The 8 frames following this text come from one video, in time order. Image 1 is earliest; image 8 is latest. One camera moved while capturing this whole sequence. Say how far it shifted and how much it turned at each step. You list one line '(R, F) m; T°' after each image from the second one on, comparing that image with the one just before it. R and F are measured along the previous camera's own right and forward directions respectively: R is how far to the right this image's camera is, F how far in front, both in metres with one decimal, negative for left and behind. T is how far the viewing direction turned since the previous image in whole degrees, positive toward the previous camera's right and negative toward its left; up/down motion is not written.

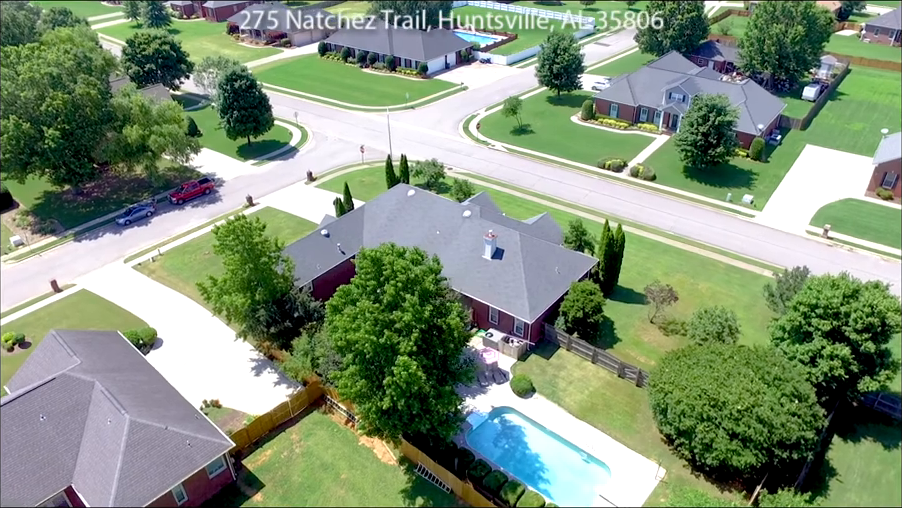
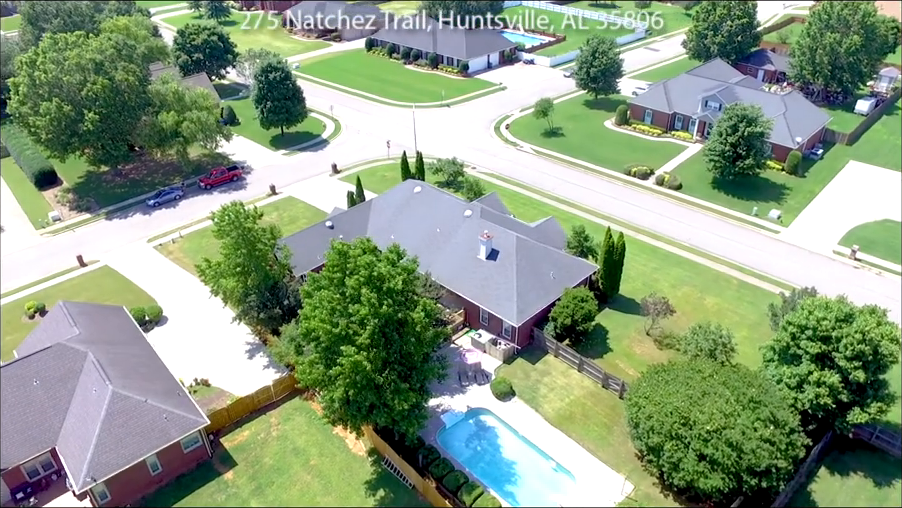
(+3.4, +0.2) m; -5°
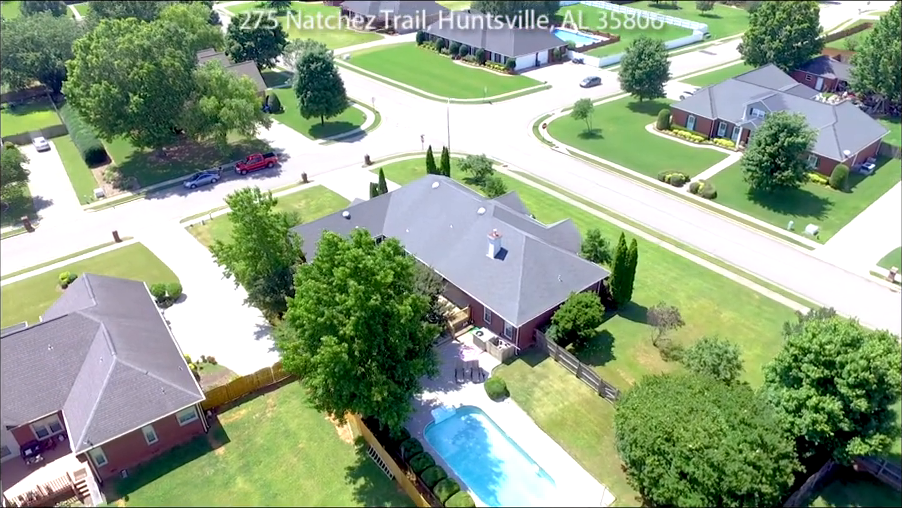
(+2.6, +0.2) m; -5°
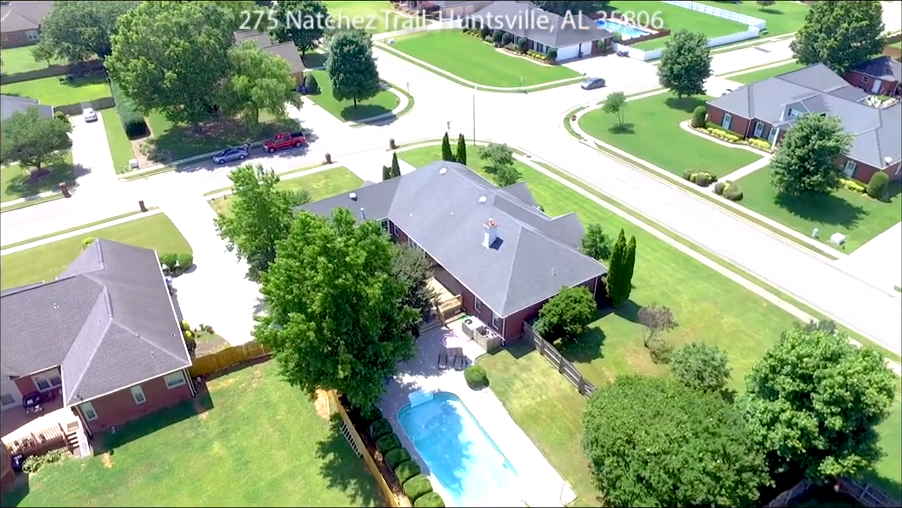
(+3.3, +0.1) m; -4°
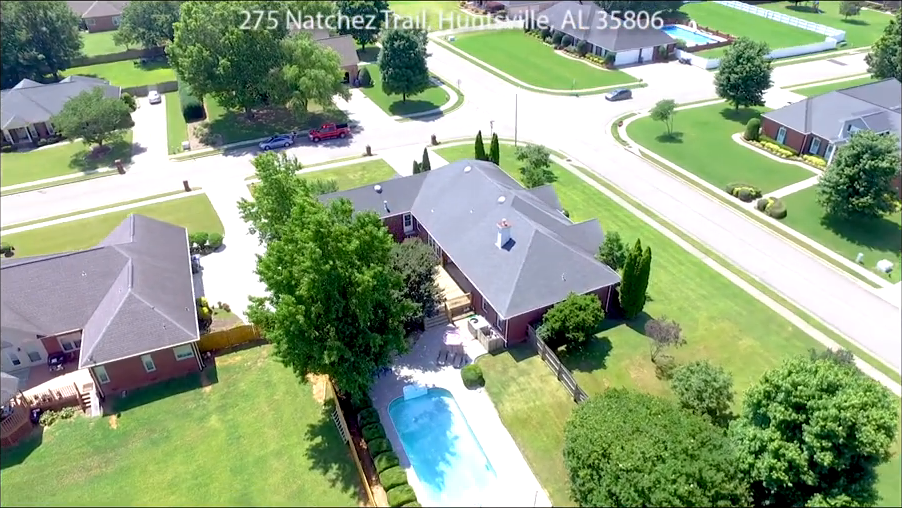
(+2.9, +0.1) m; -5°
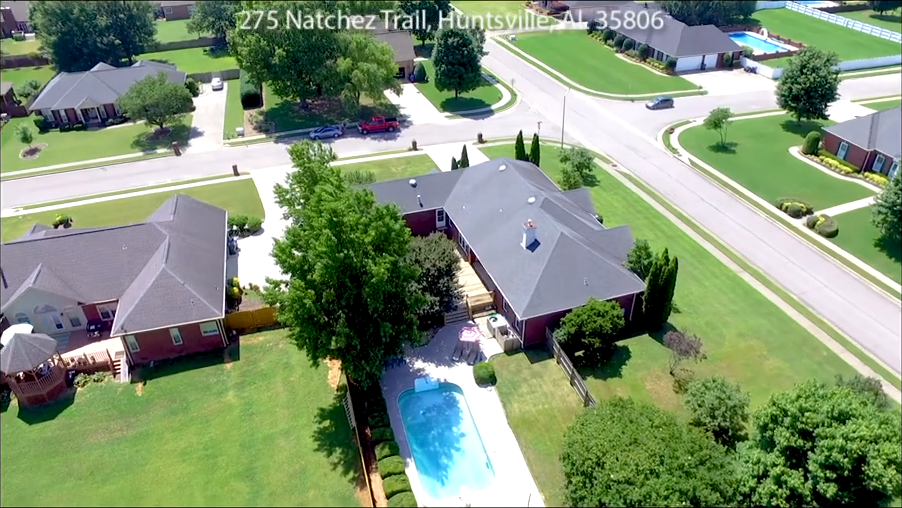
(+1.9, 0.0) m; -5°
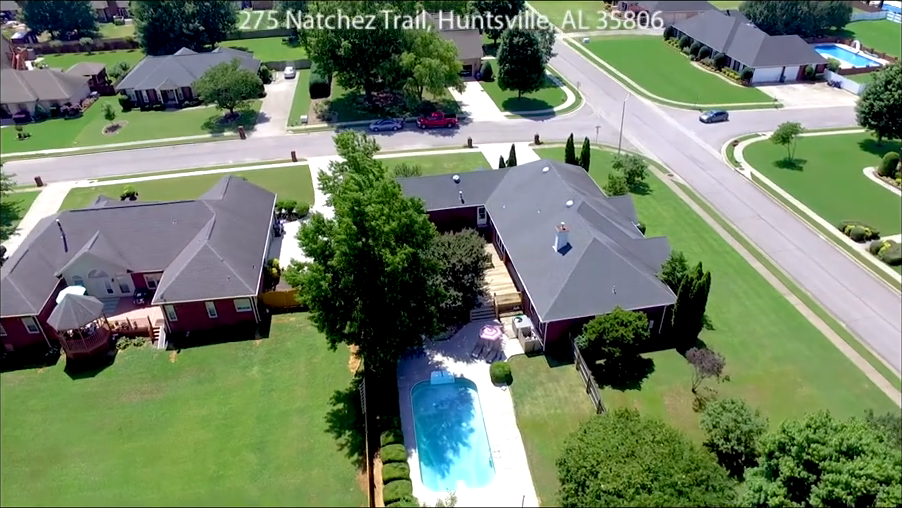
(+2.2, -0.1) m; -6°
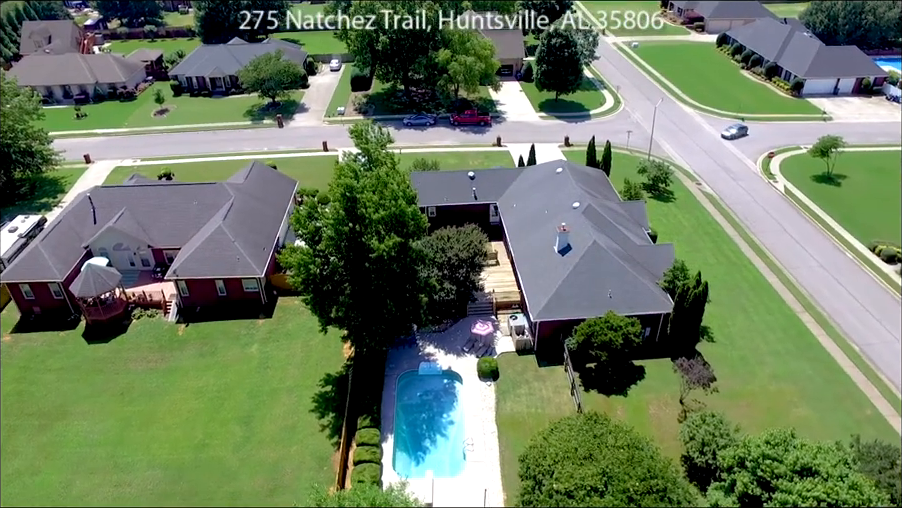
(+3.0, -0.4) m; -5°
